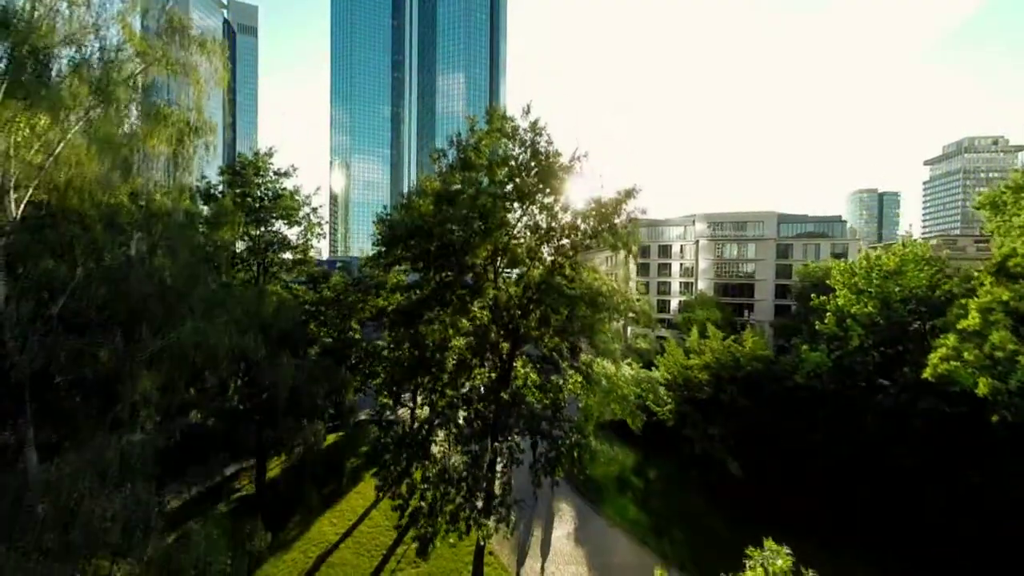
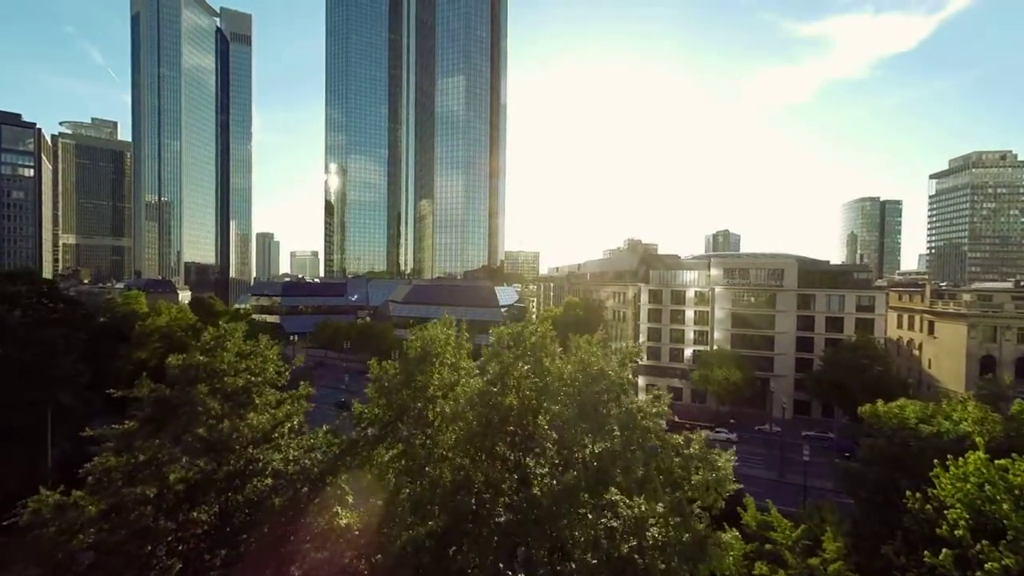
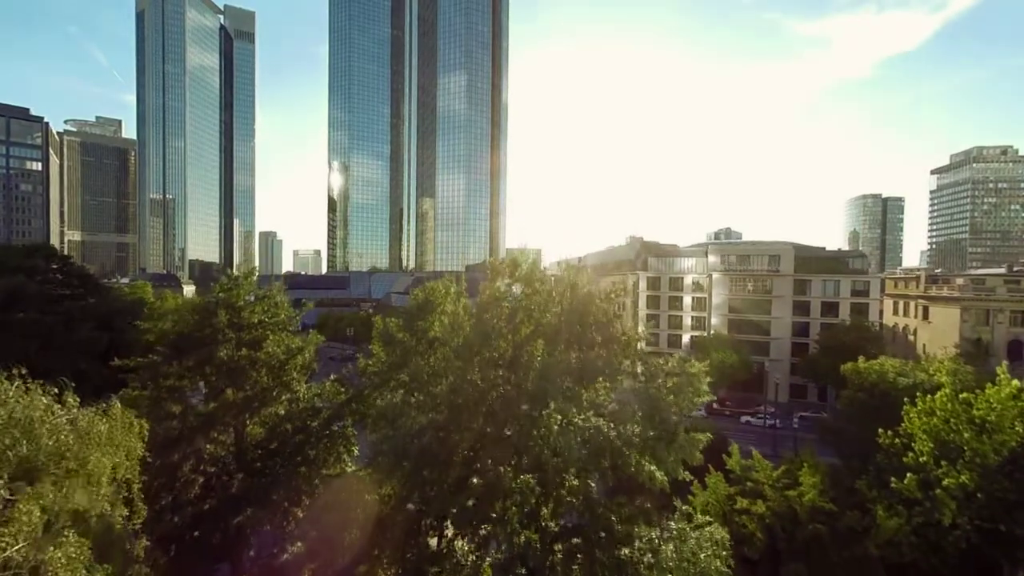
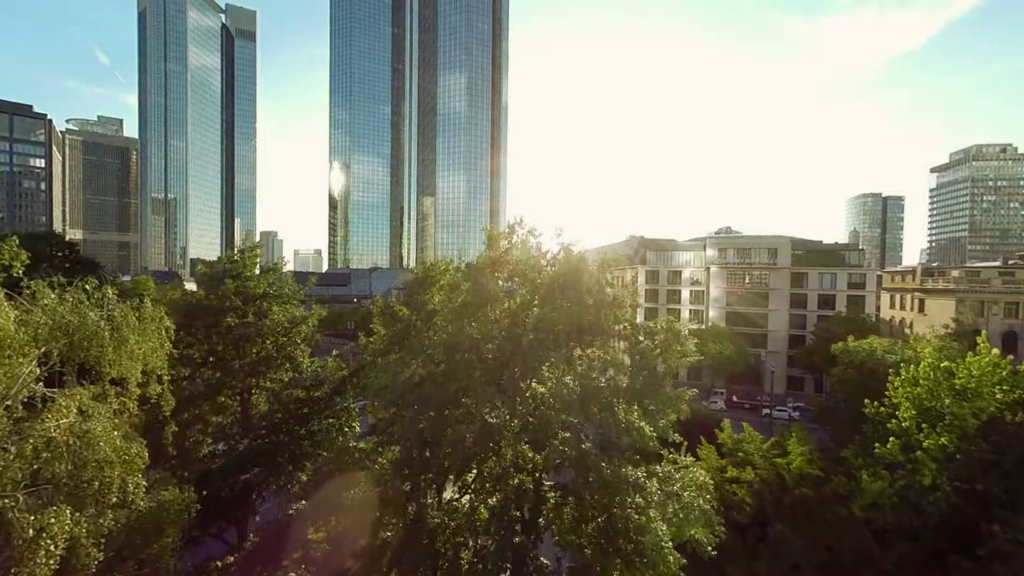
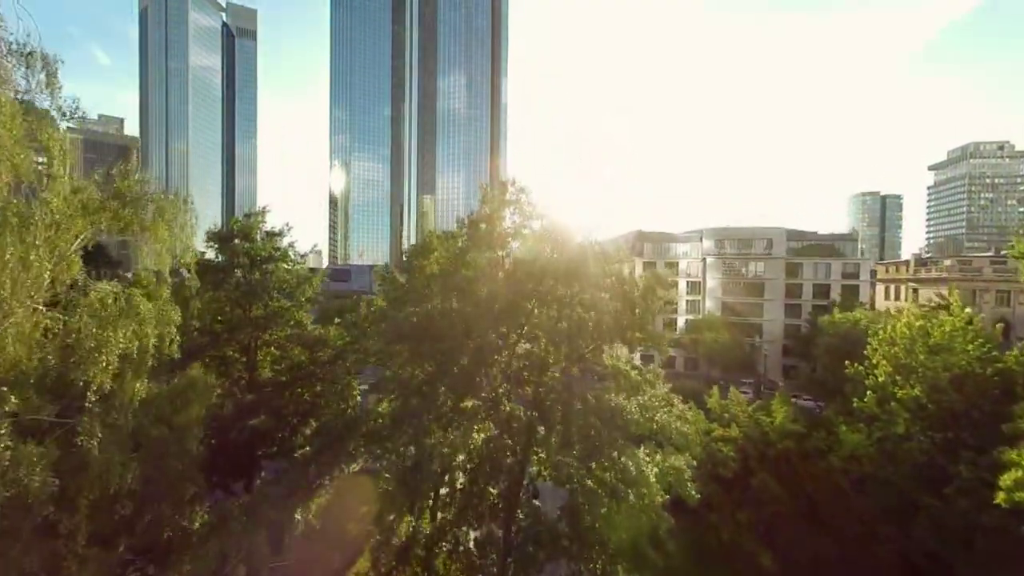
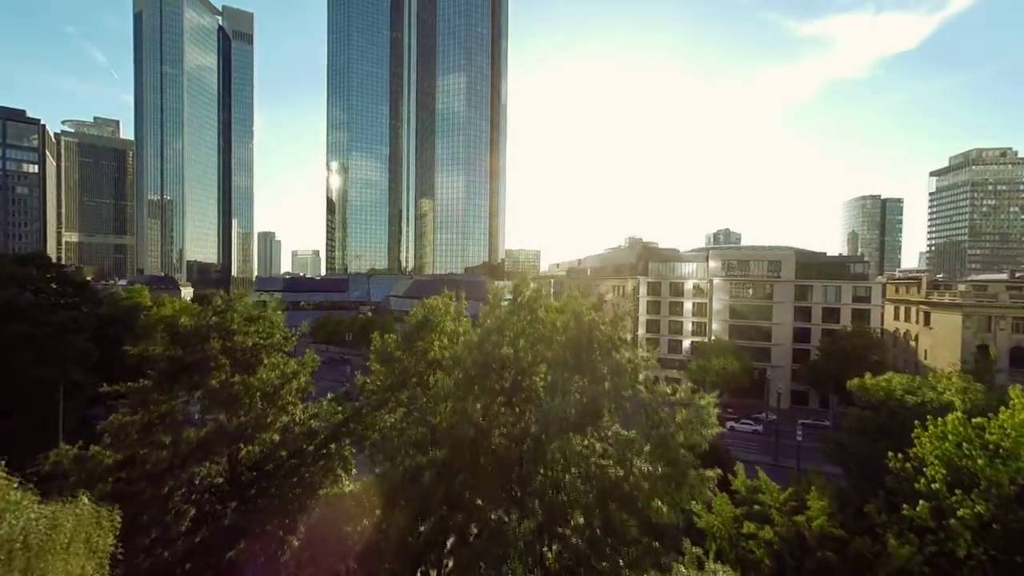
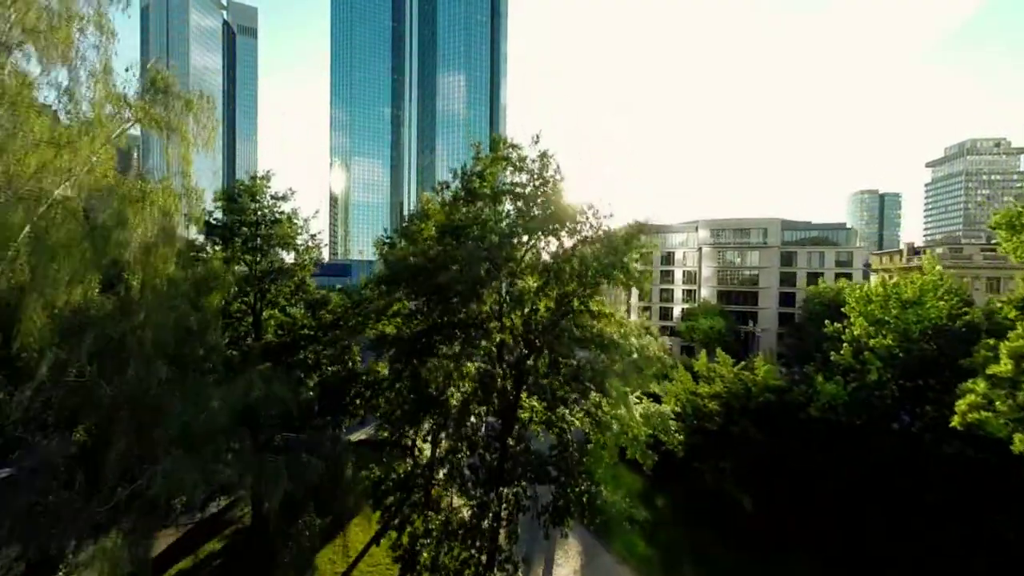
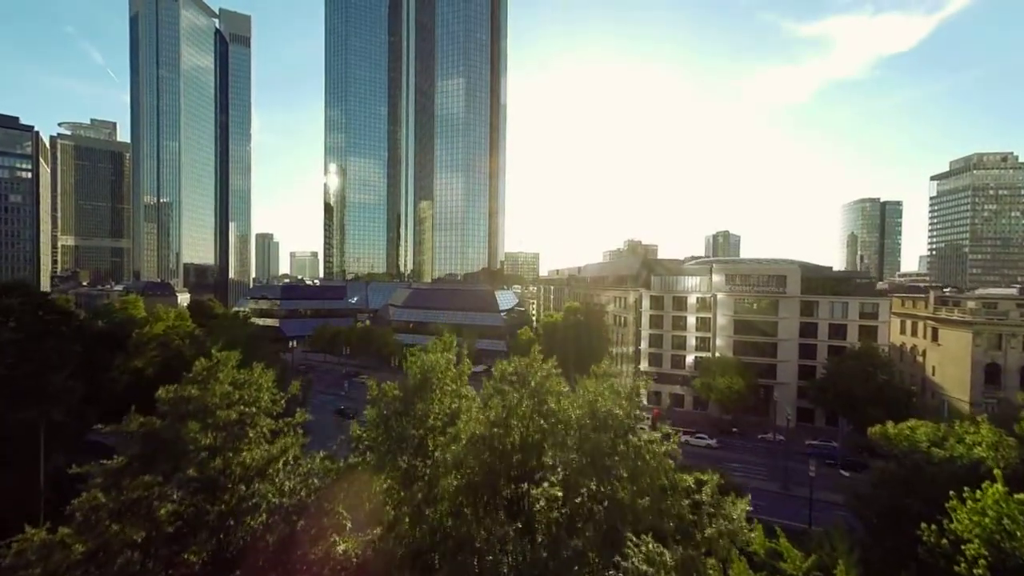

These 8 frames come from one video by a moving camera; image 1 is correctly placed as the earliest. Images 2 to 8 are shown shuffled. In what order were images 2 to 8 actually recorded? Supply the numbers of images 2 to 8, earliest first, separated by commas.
7, 5, 4, 3, 6, 2, 8
